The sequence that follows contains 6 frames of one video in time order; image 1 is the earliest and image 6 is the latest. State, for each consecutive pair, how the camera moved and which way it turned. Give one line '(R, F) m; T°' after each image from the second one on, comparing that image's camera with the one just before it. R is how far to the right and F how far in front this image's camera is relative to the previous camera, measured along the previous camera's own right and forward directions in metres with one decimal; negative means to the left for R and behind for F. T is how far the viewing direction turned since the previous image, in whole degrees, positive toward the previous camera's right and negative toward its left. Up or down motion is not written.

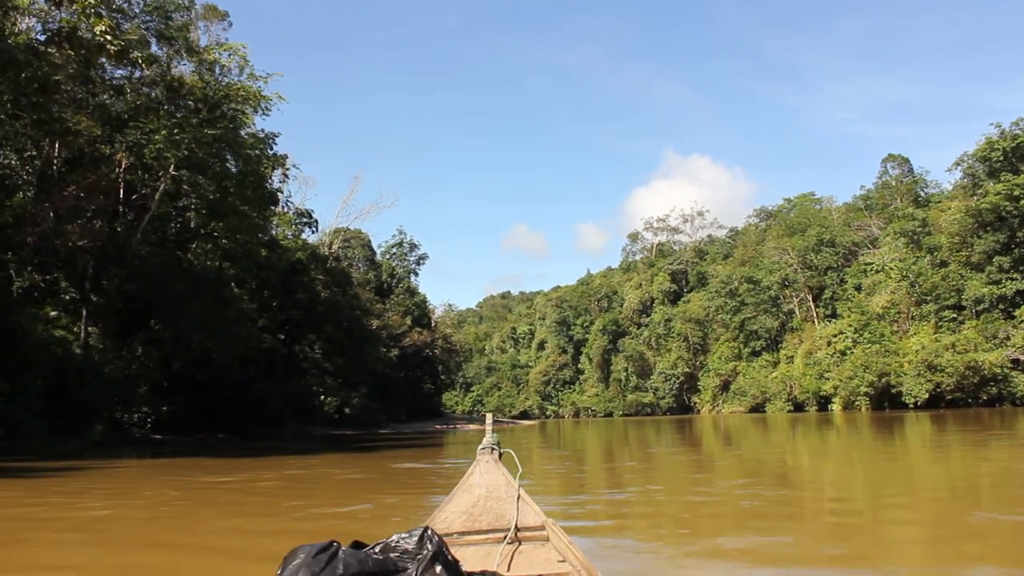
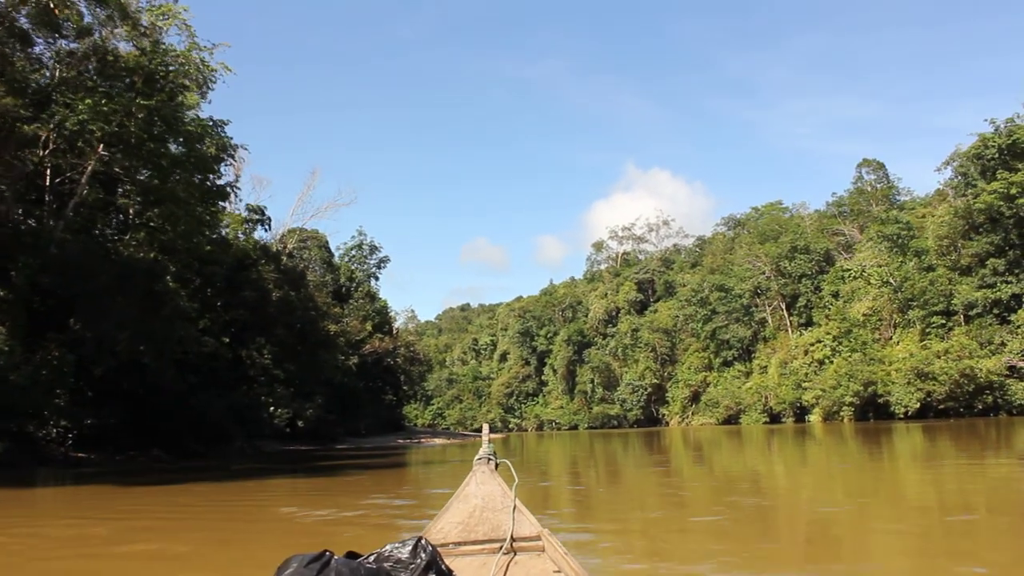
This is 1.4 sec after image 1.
(-0.3, +1.7) m; +3°
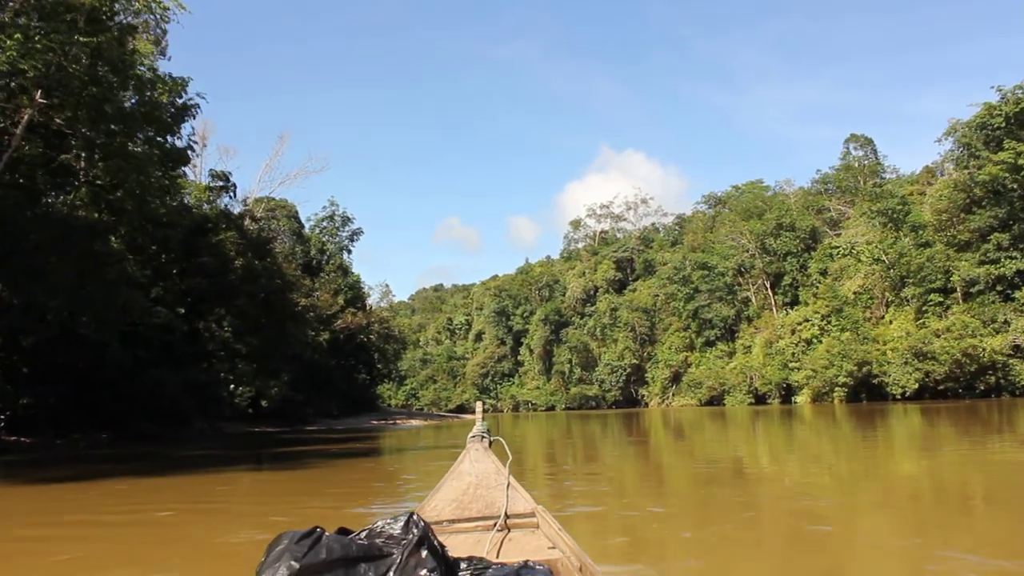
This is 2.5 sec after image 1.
(-0.3, +1.3) m; +2°
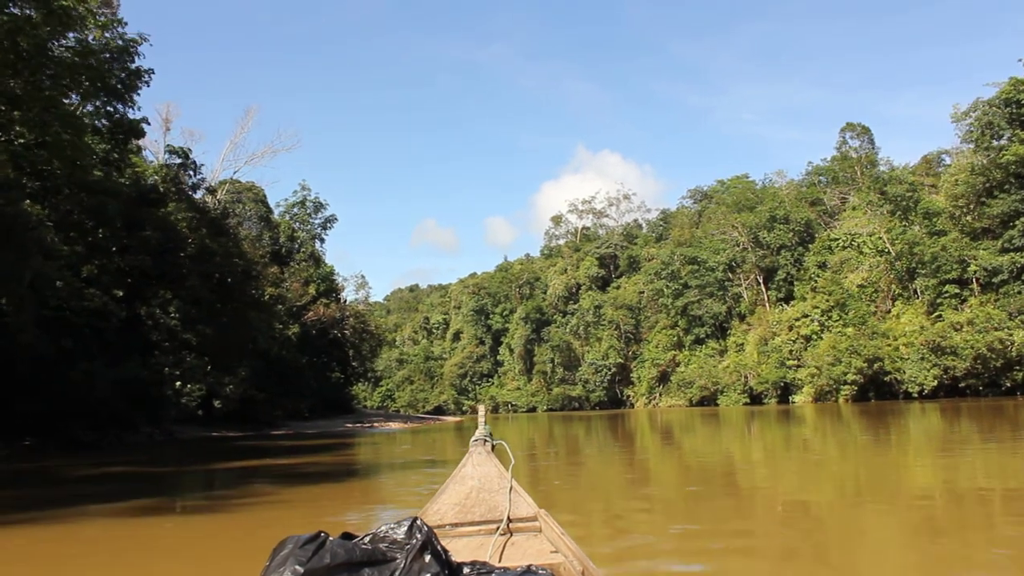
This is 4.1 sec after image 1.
(-0.3, +1.8) m; +2°
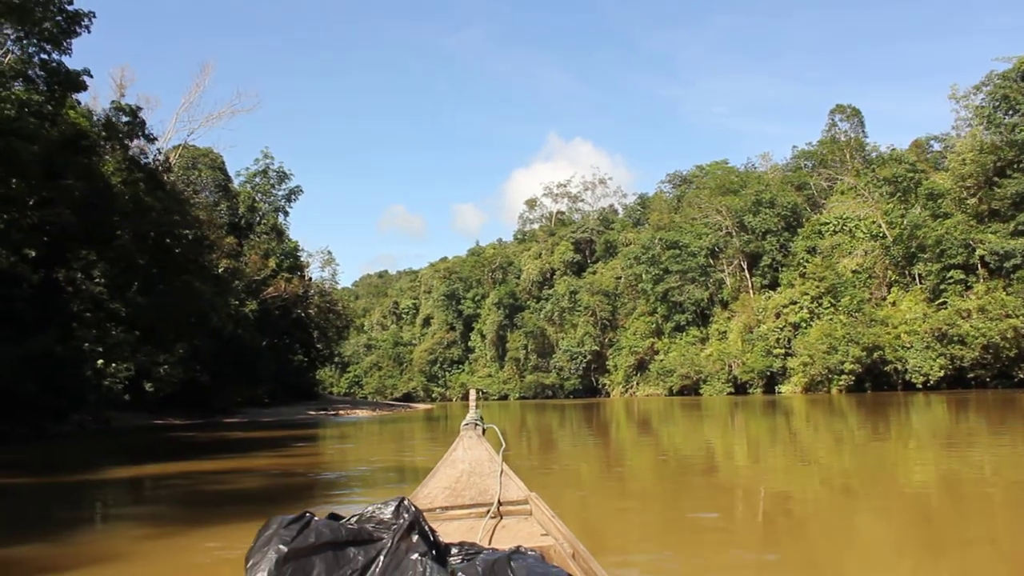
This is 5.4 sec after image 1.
(-0.3, +1.6) m; +2°
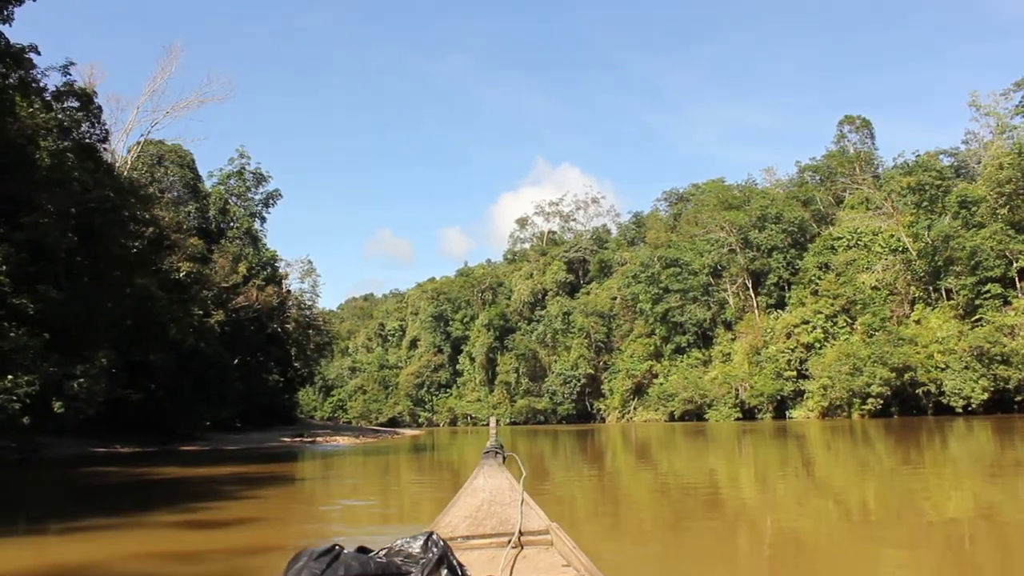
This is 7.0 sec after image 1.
(-0.3, +1.8) m; +1°
